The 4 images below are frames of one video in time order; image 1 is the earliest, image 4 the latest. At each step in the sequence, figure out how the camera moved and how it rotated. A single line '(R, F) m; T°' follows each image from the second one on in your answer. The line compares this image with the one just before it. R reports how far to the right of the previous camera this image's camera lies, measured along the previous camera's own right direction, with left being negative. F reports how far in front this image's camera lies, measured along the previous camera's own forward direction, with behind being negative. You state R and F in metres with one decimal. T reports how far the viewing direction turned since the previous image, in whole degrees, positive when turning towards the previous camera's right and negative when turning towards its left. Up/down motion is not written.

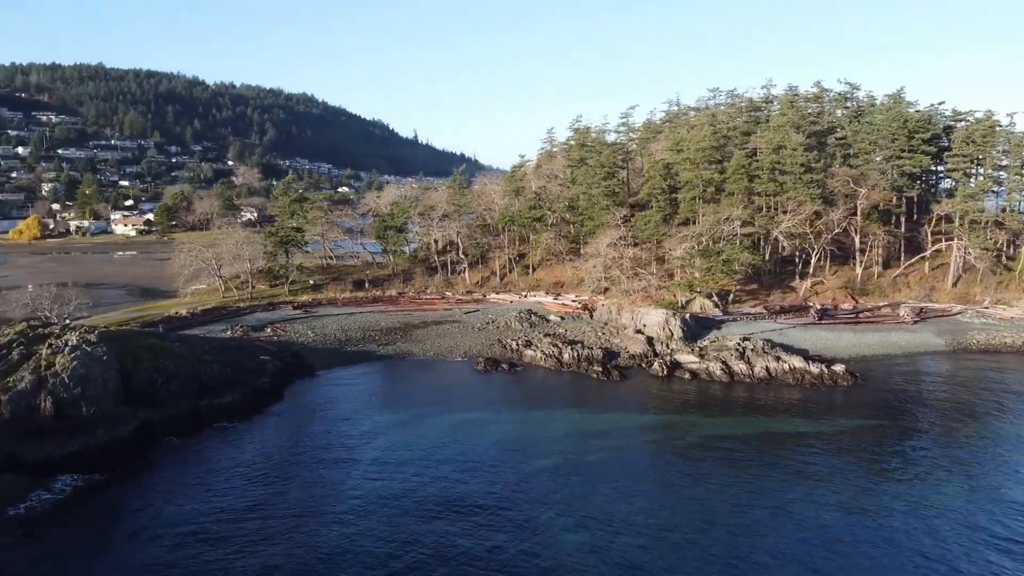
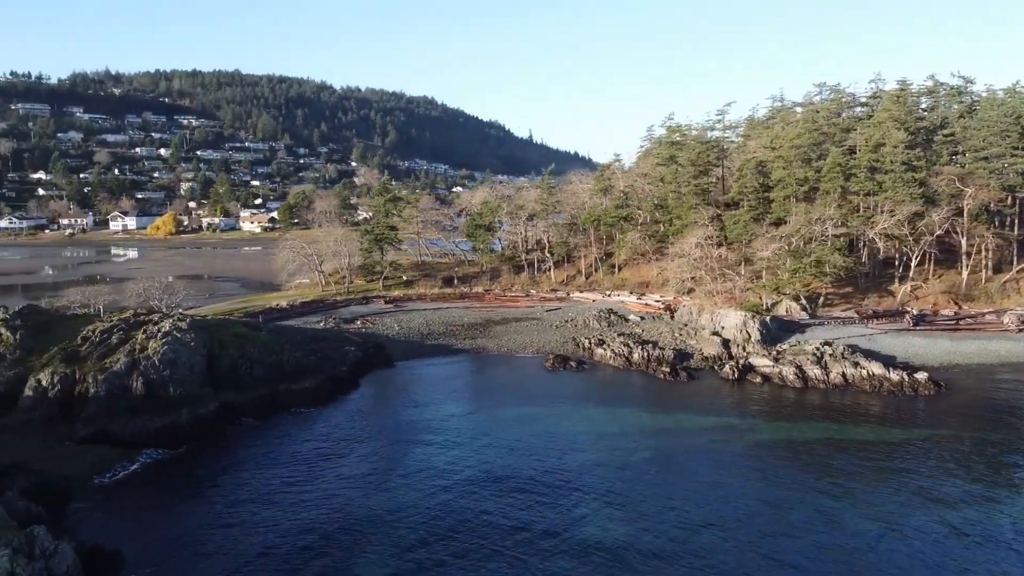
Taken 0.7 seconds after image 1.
(+1.9, -0.3) m; -8°
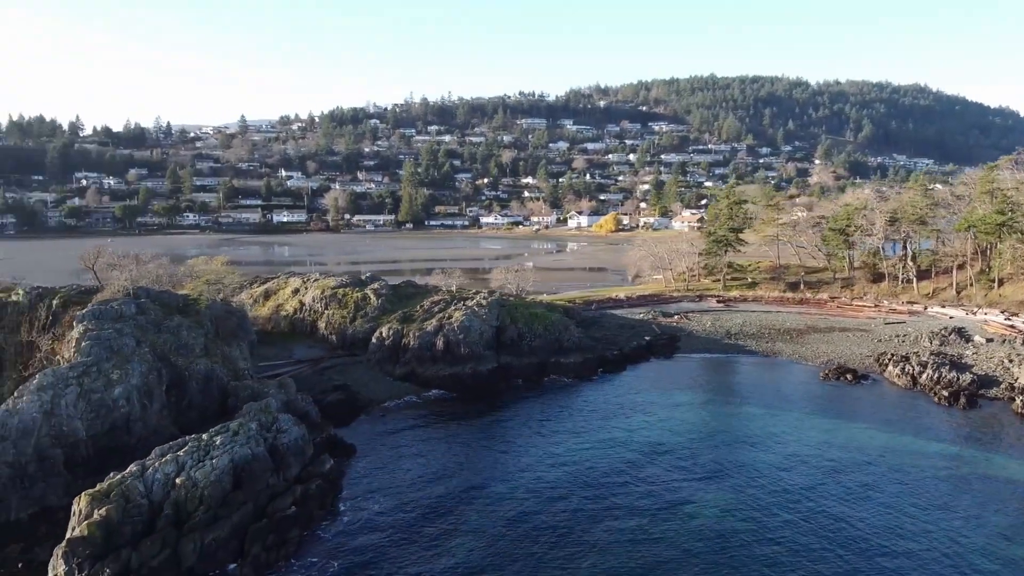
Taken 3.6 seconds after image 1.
(+8.8, -1.1) m; -32°
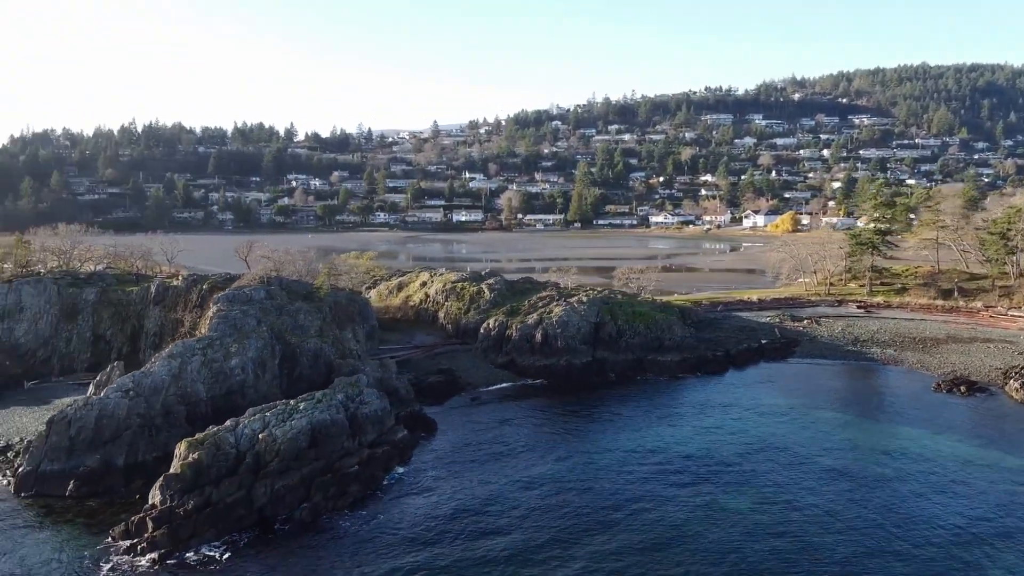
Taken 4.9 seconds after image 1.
(+4.0, -1.6) m; -13°
